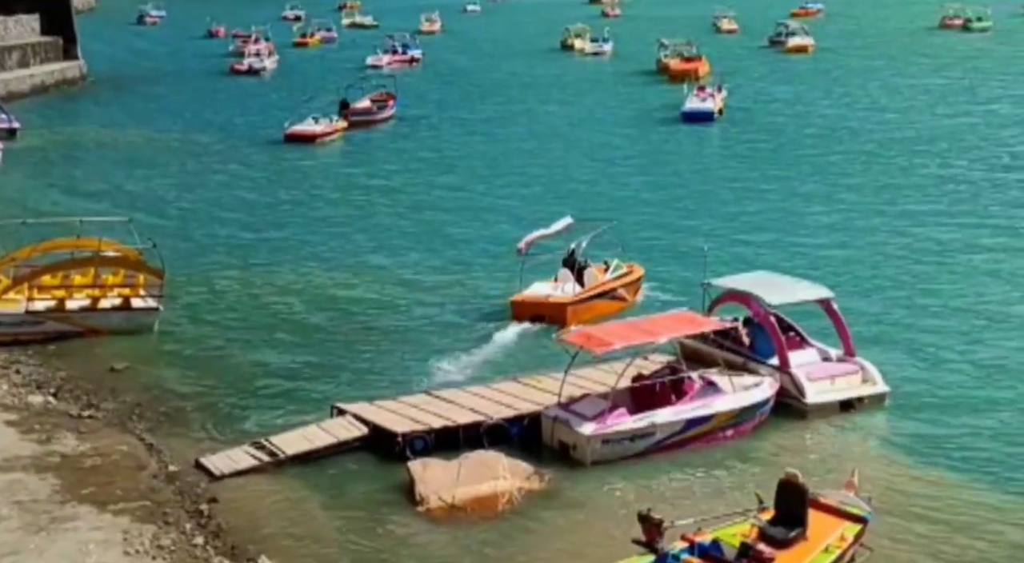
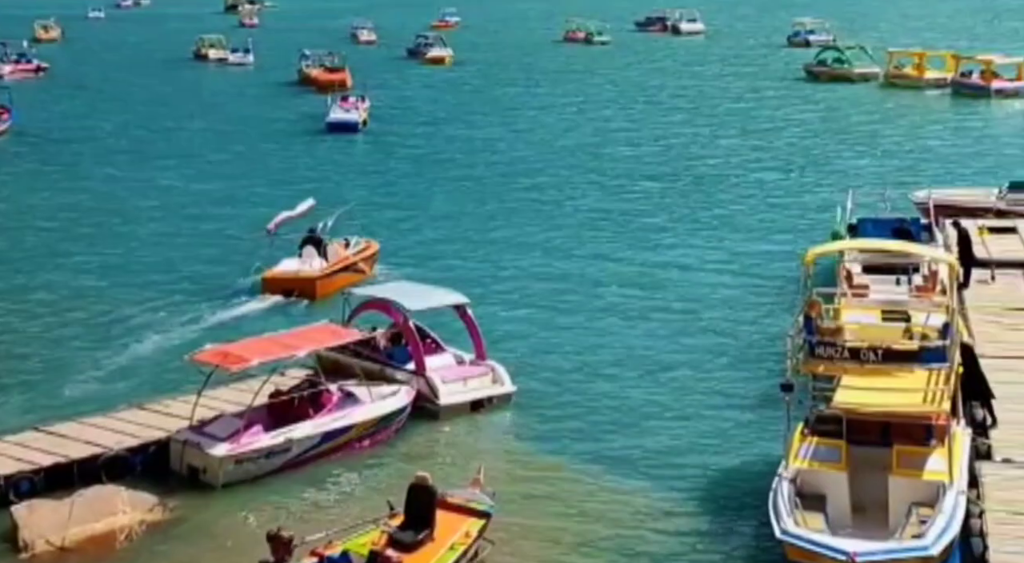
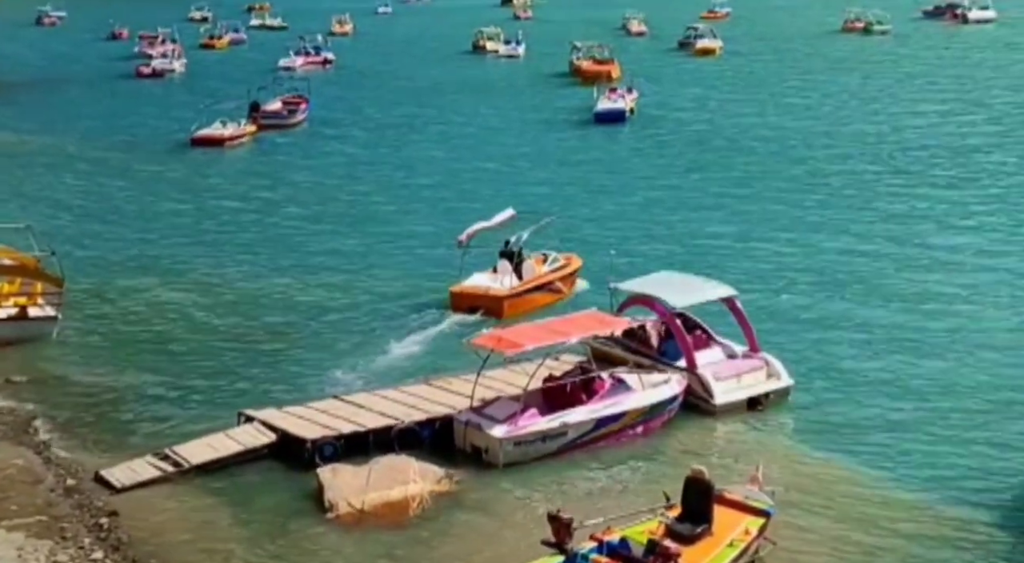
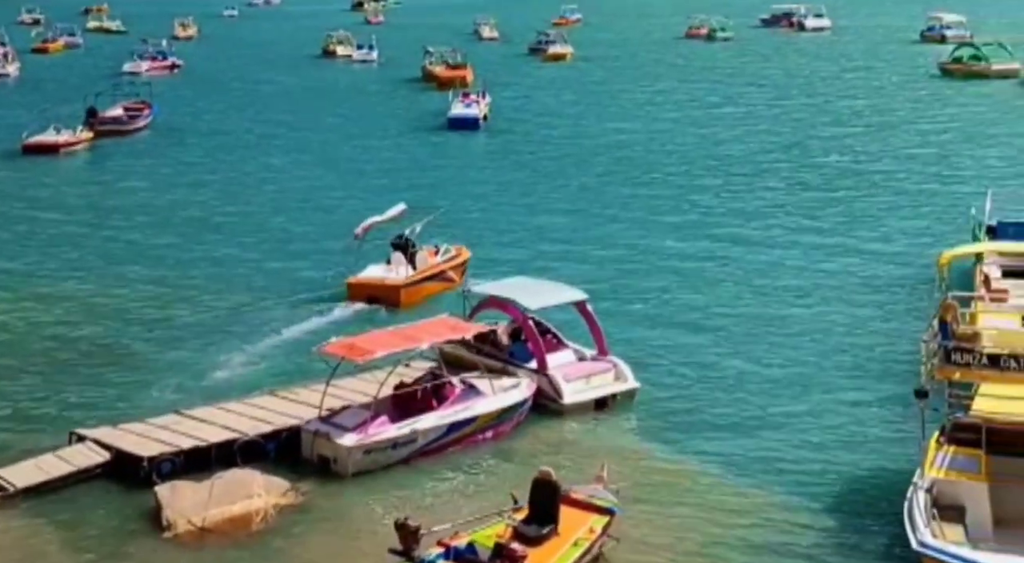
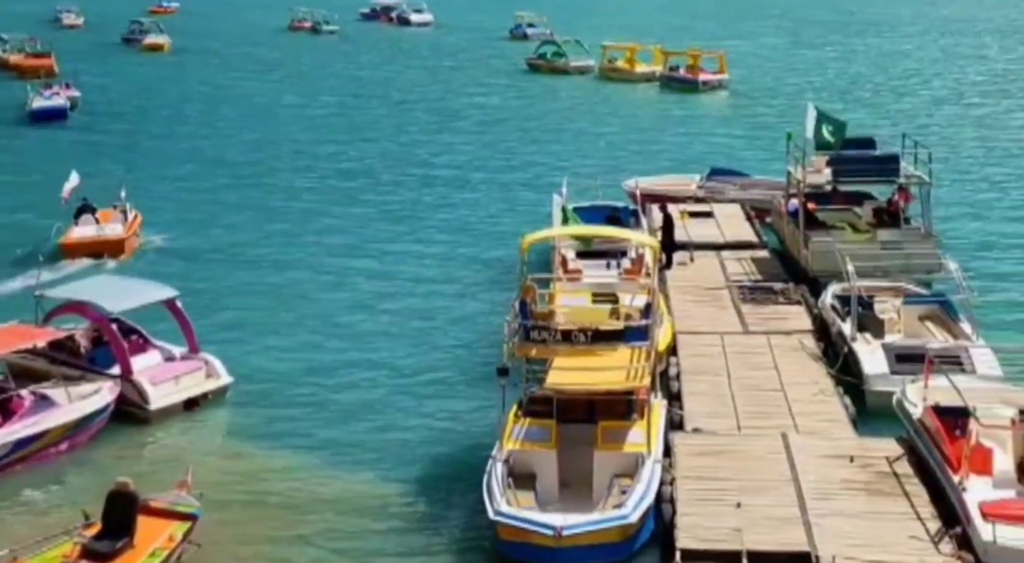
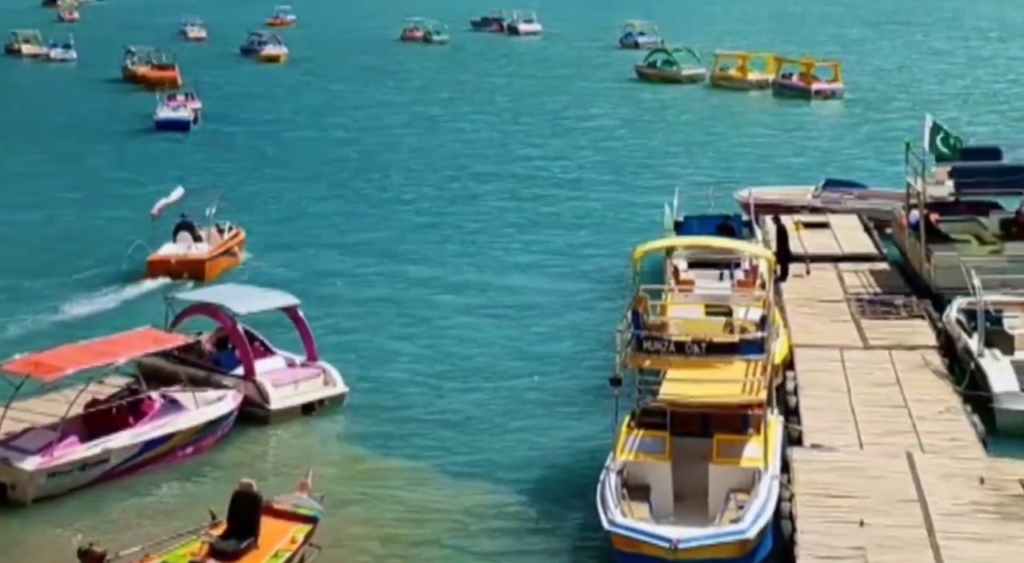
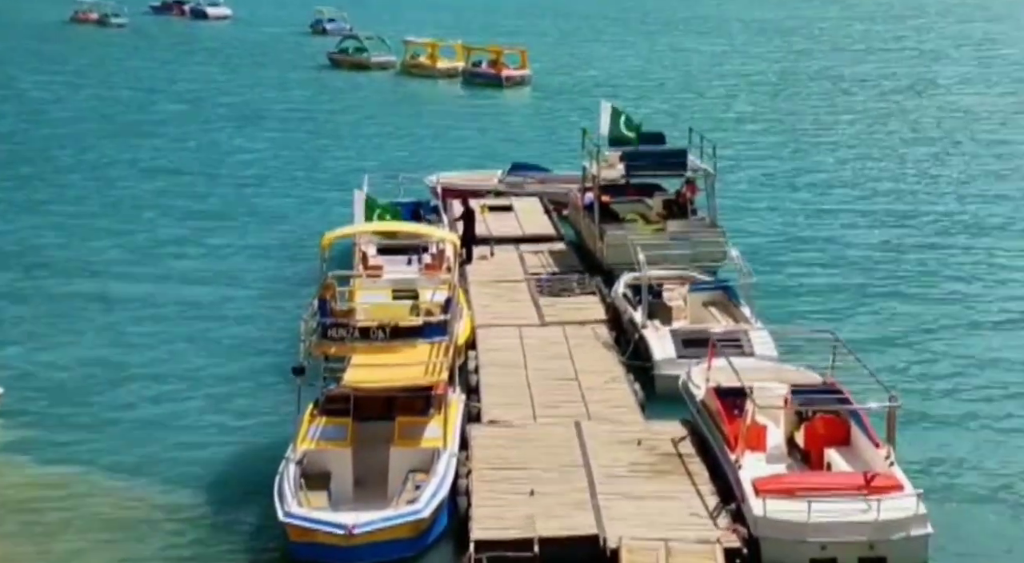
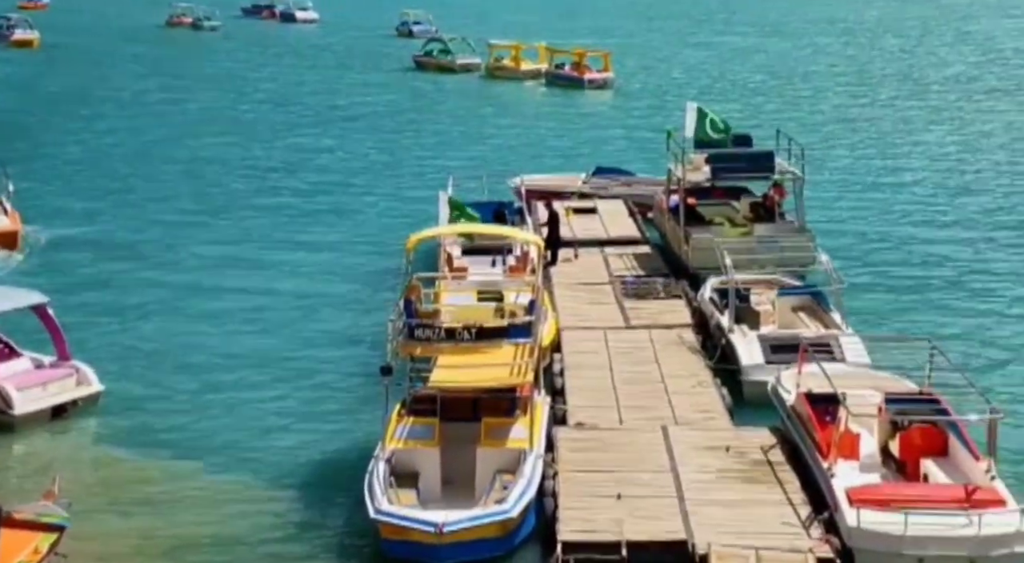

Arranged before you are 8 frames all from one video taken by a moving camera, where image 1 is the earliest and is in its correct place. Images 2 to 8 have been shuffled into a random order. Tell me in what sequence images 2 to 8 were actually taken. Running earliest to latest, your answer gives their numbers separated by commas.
3, 4, 2, 6, 5, 8, 7
